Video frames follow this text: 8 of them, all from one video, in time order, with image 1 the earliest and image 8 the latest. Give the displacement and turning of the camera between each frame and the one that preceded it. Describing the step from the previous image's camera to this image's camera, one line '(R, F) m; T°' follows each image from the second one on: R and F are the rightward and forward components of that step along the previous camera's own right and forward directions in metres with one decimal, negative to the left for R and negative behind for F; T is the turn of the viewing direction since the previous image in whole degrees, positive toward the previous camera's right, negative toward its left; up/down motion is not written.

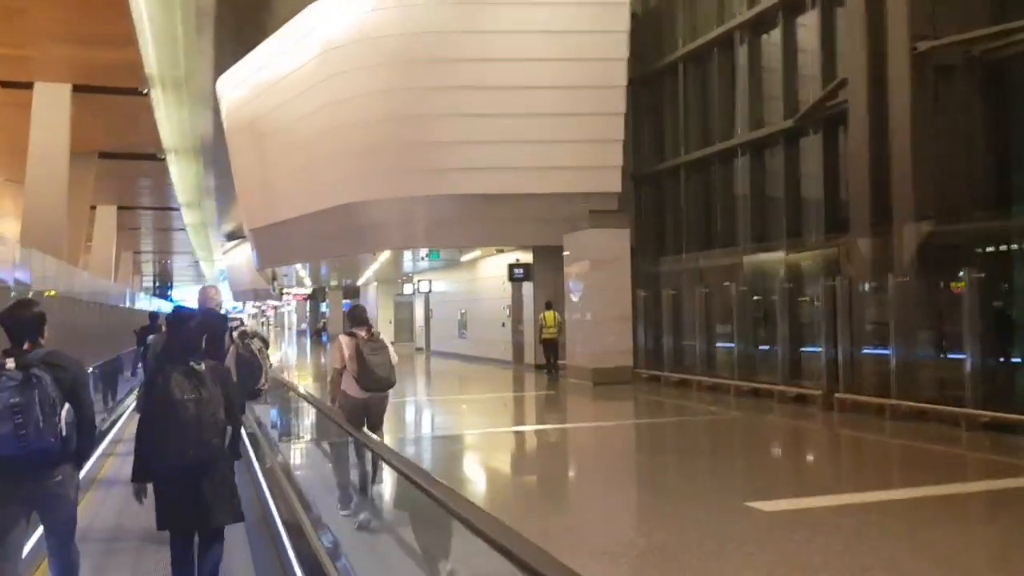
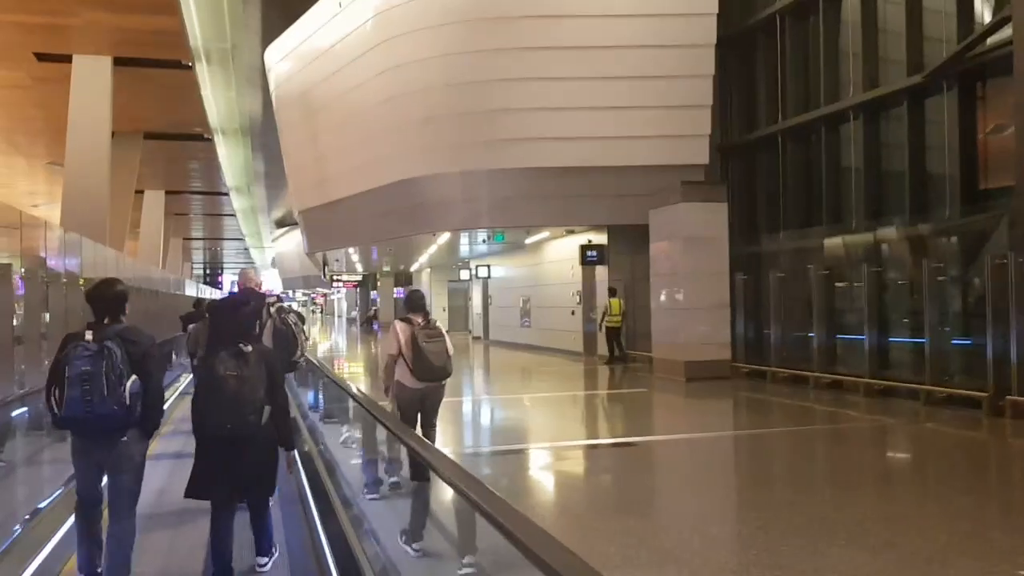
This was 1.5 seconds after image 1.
(-0.4, +1.7) m; -3°
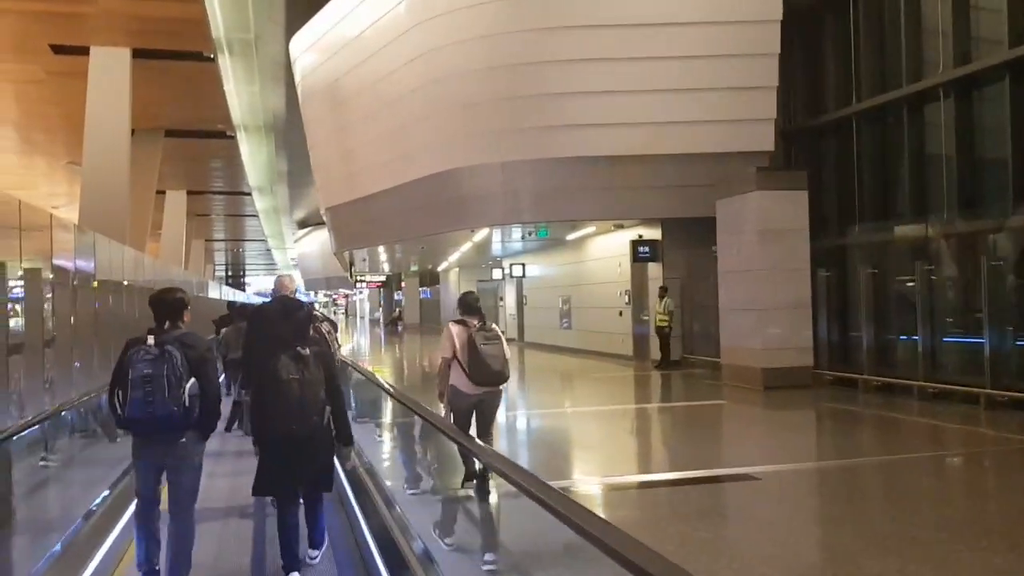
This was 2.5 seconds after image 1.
(-0.4, +1.2) m; -1°
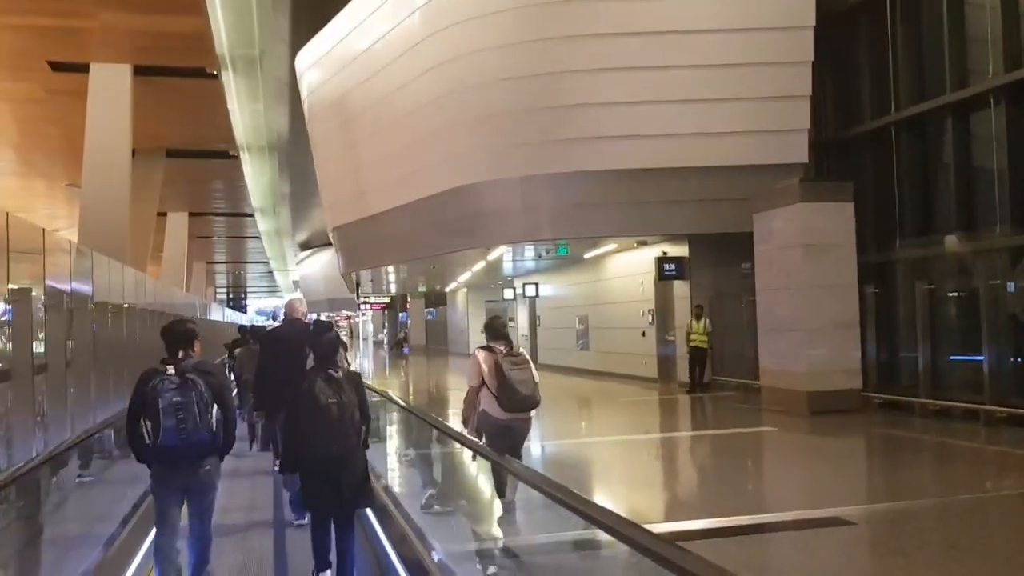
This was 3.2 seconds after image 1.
(-0.3, +0.7) m; 0°
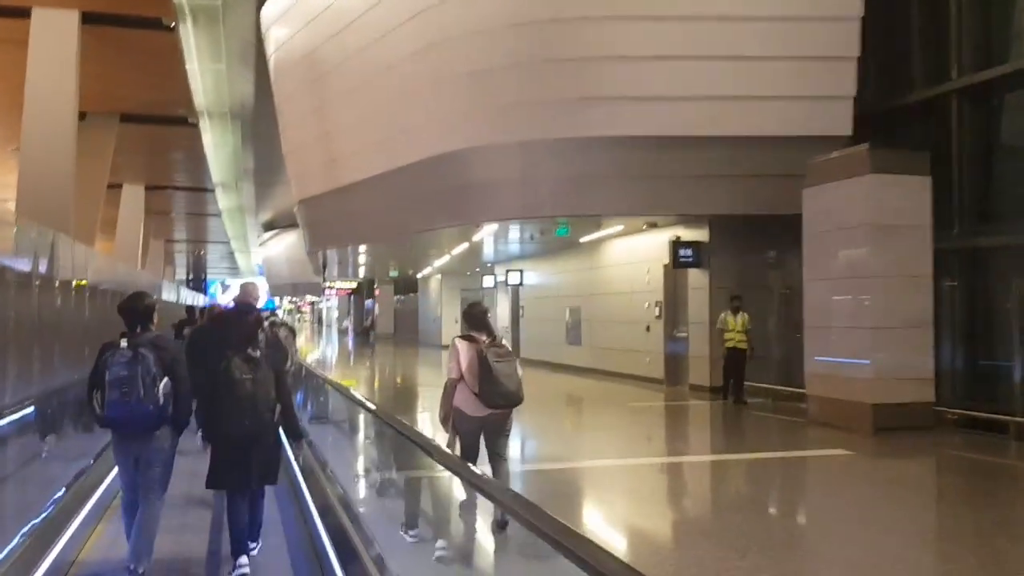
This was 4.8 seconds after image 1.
(-0.3, +2.0) m; +2°
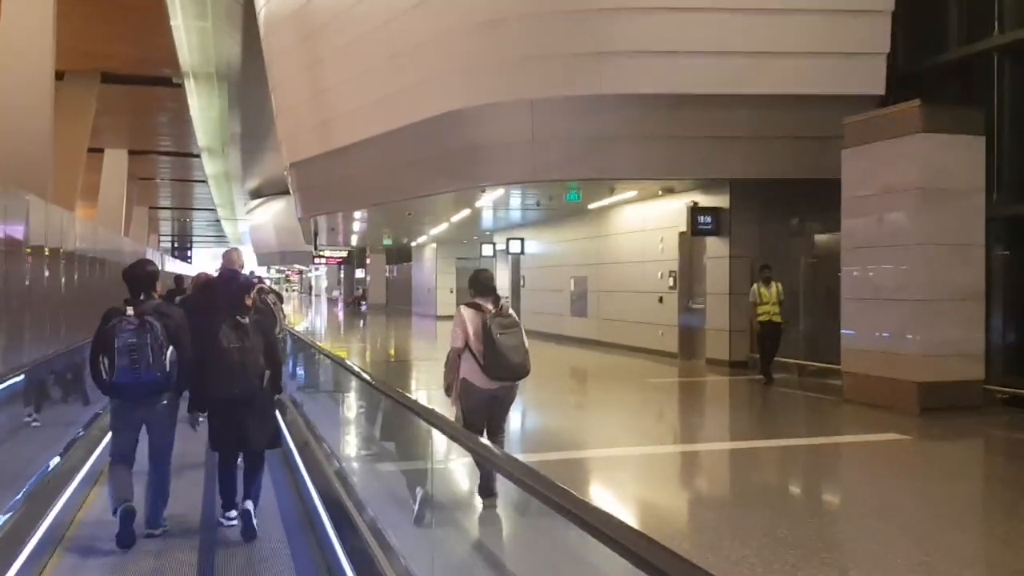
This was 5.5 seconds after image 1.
(-0.3, +0.7) m; +1°
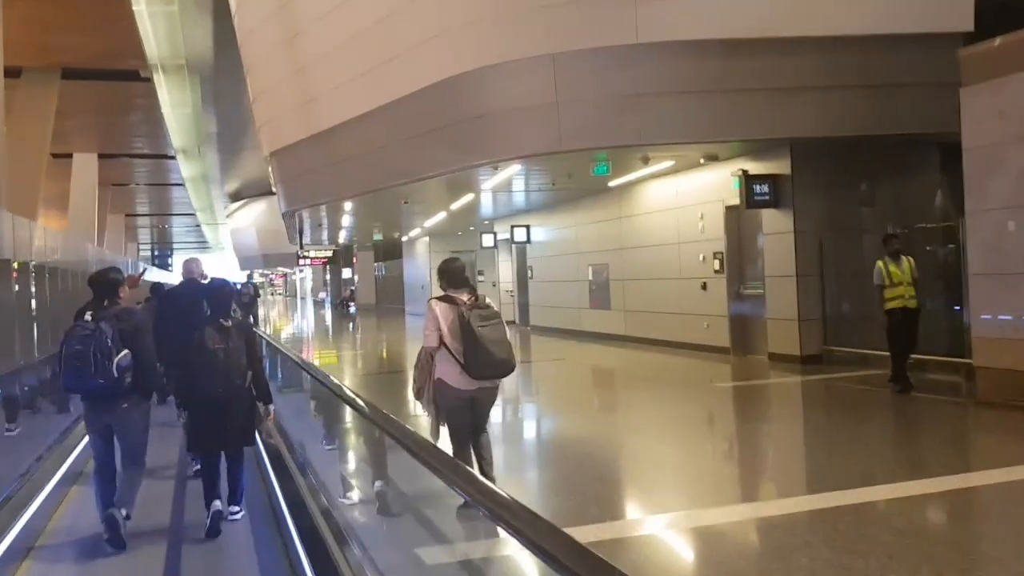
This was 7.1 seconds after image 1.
(-0.4, +1.9) m; +1°
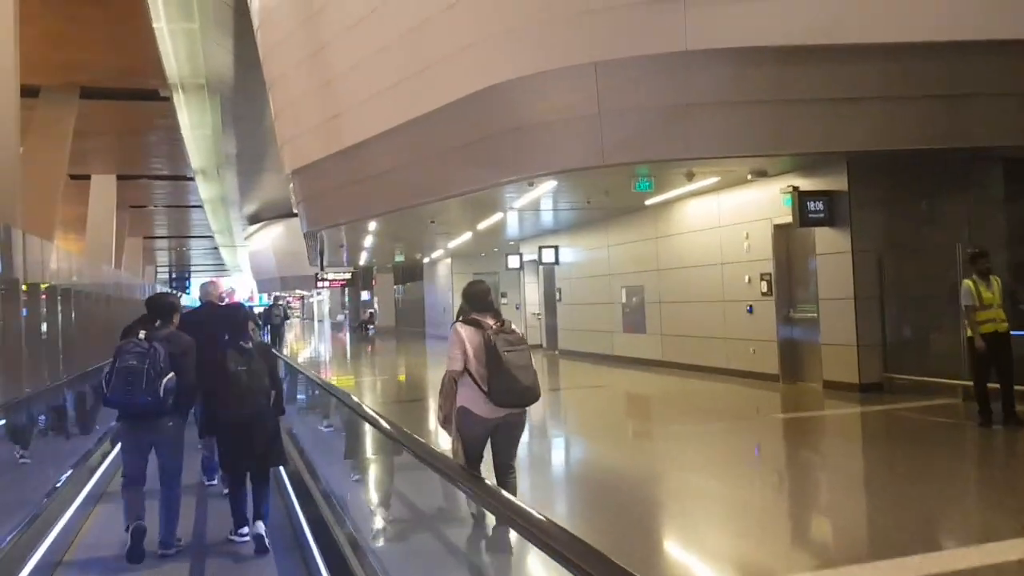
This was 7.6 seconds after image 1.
(-0.2, +0.6) m; -1°
